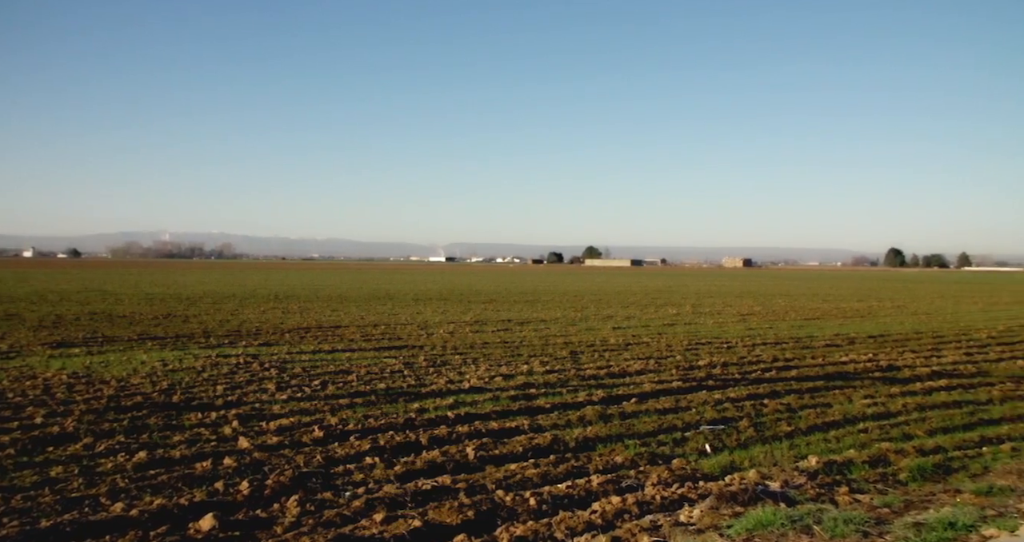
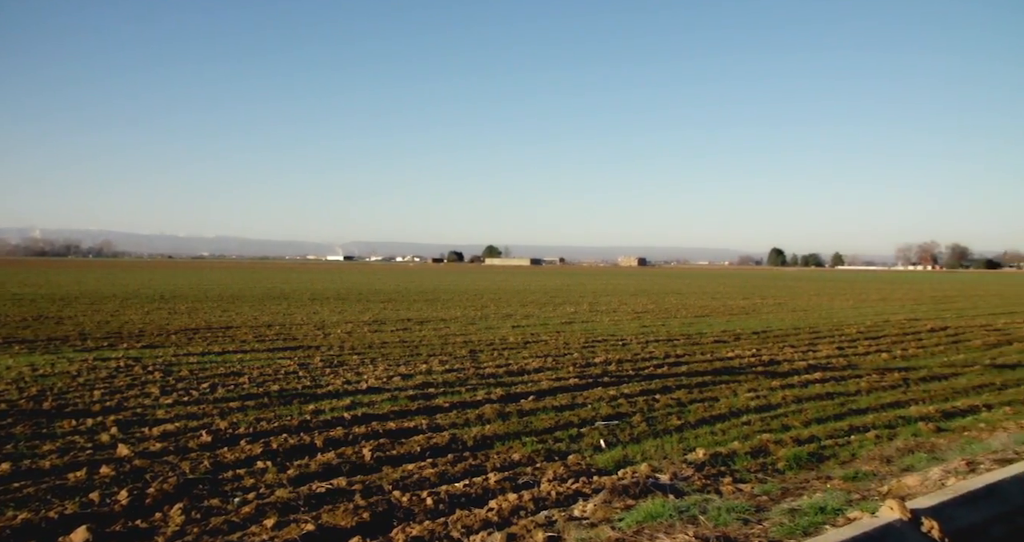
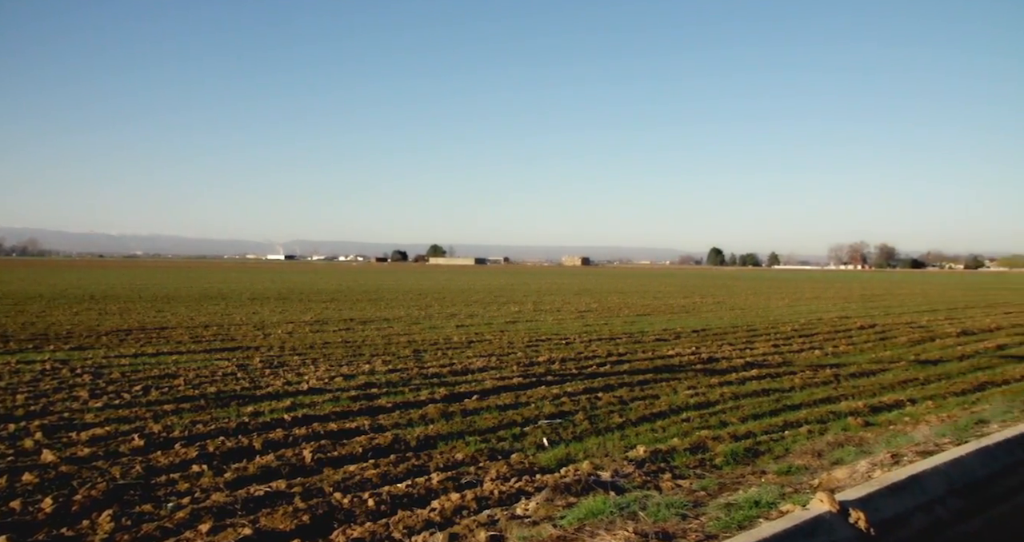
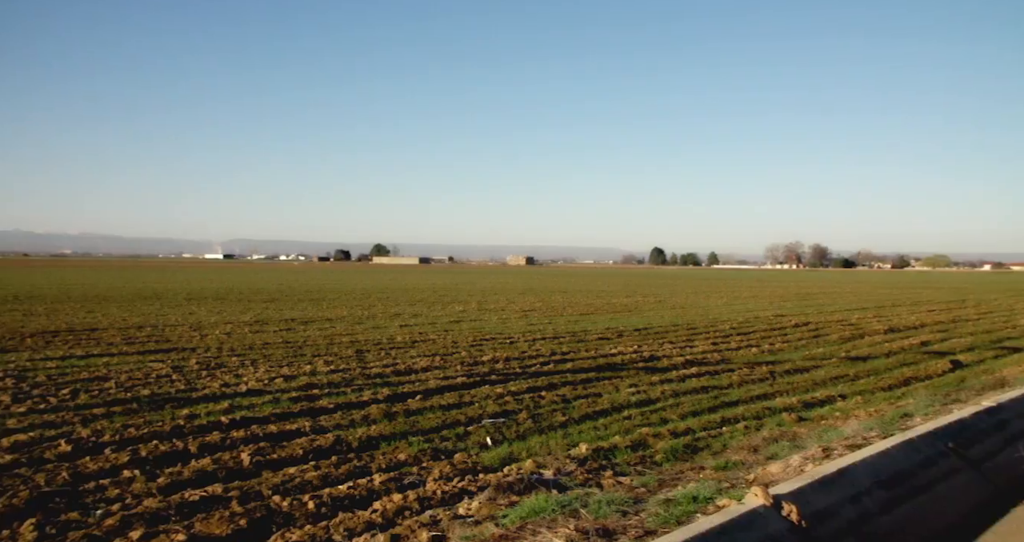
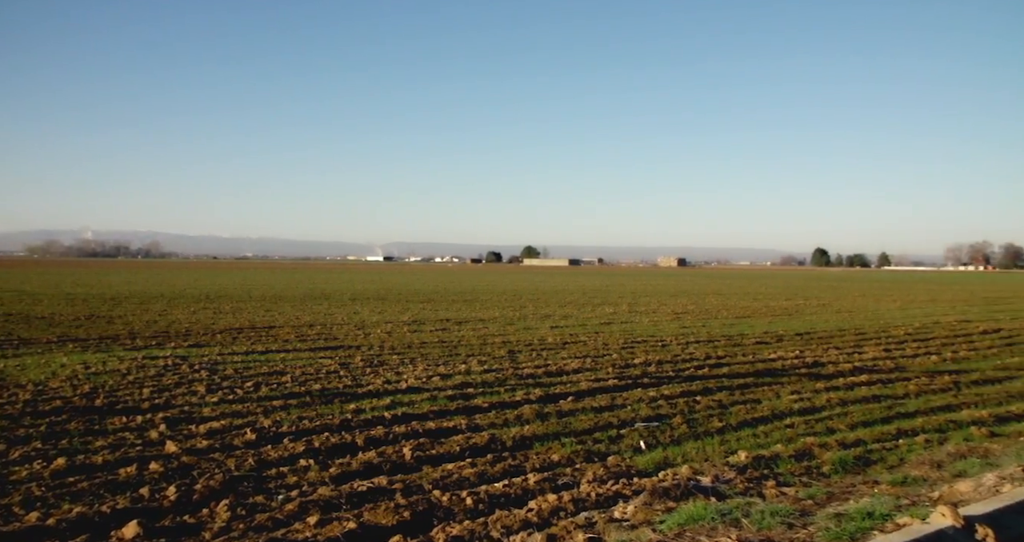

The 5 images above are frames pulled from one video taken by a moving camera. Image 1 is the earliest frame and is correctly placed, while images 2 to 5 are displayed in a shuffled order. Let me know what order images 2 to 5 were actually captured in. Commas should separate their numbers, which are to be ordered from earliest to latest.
5, 2, 3, 4
